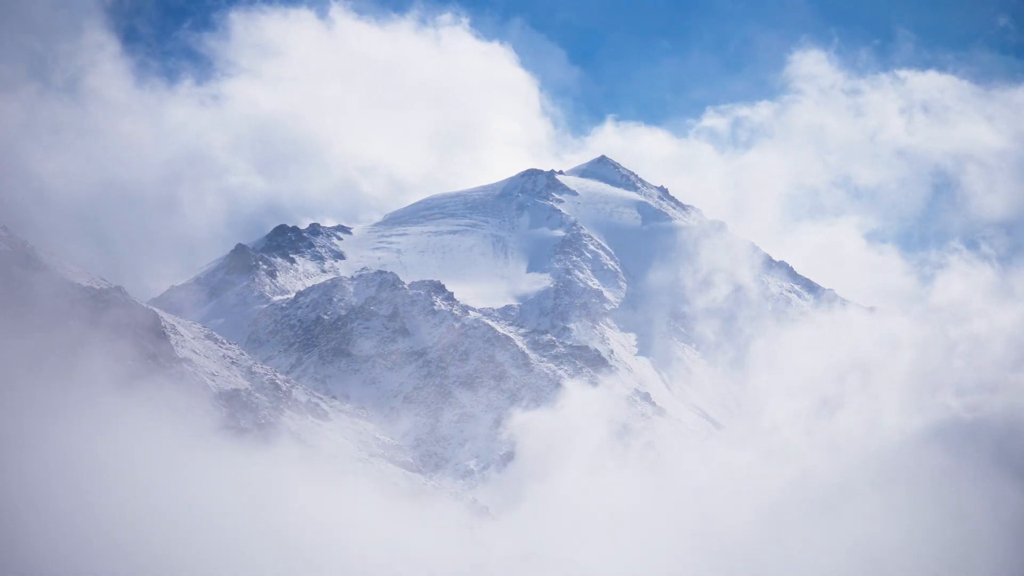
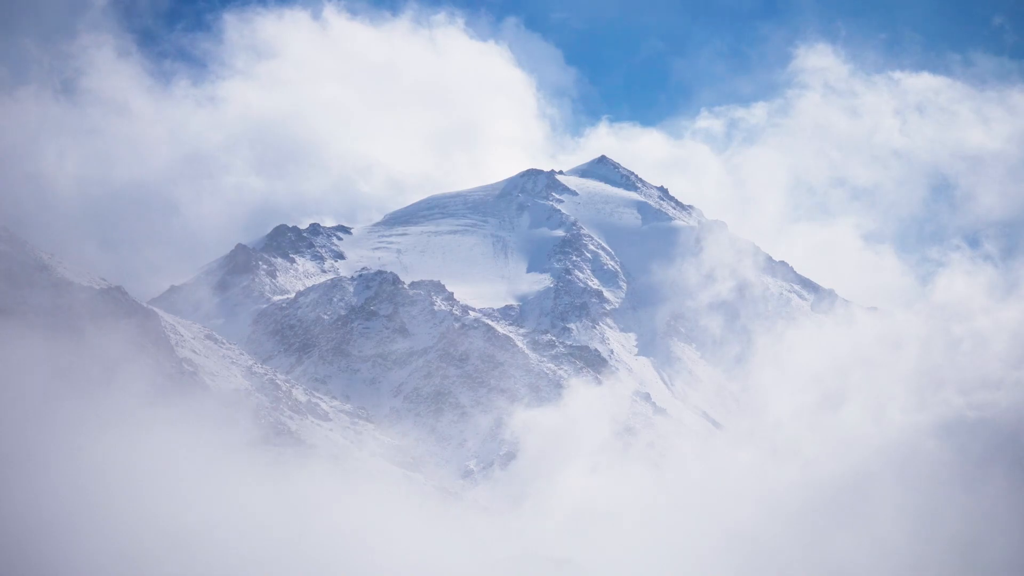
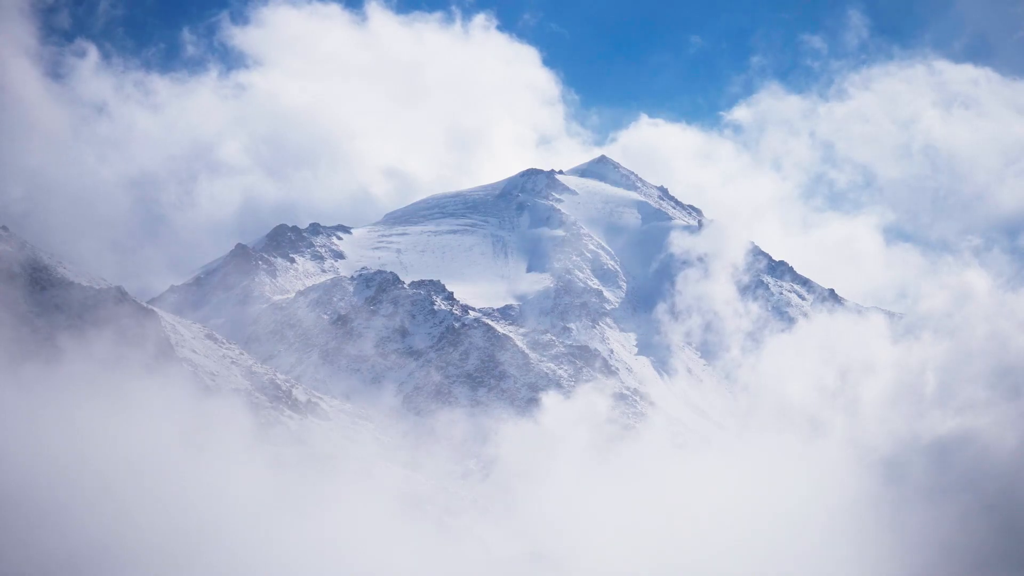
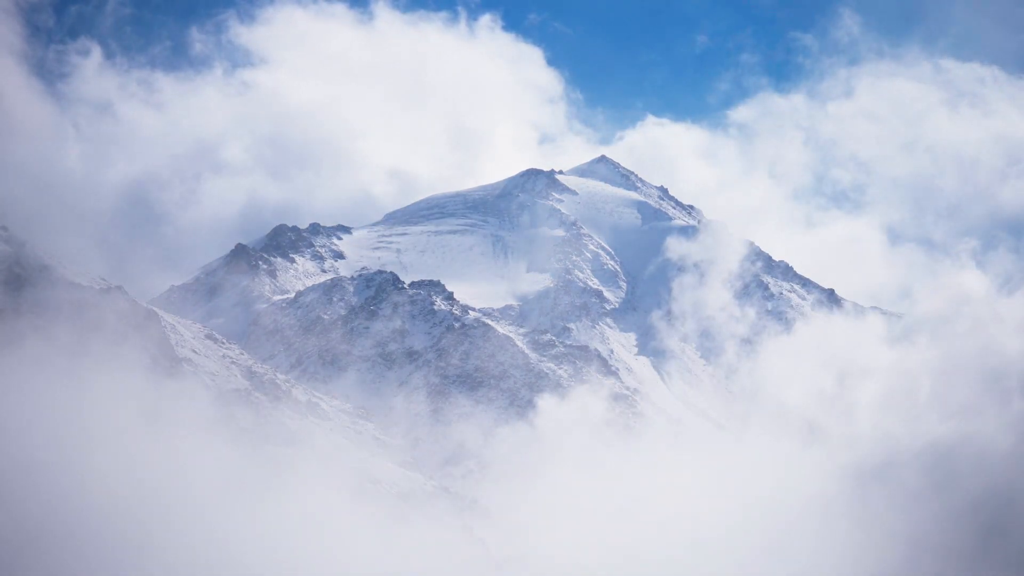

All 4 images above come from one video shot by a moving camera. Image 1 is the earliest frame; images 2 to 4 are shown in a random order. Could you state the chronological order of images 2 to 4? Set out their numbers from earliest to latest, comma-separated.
2, 4, 3
